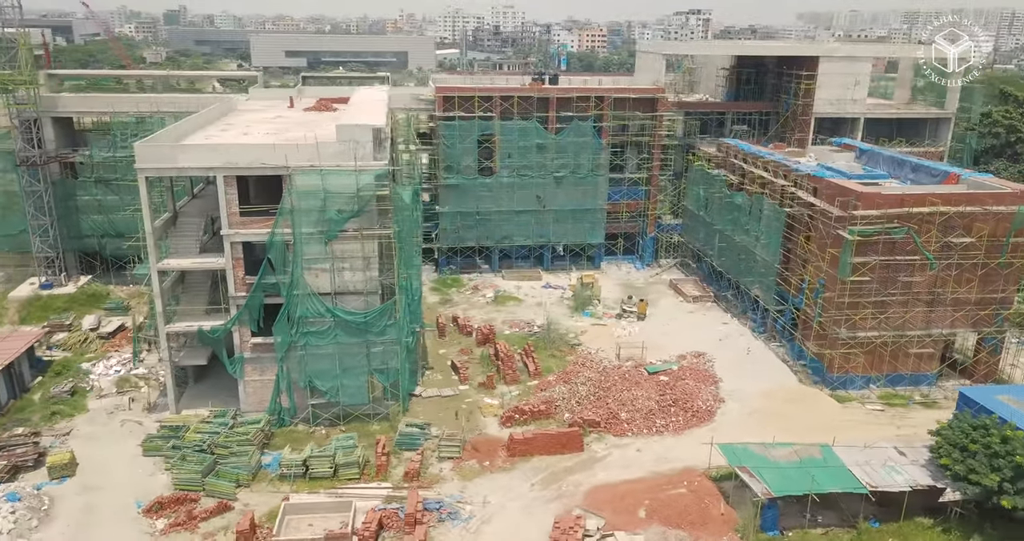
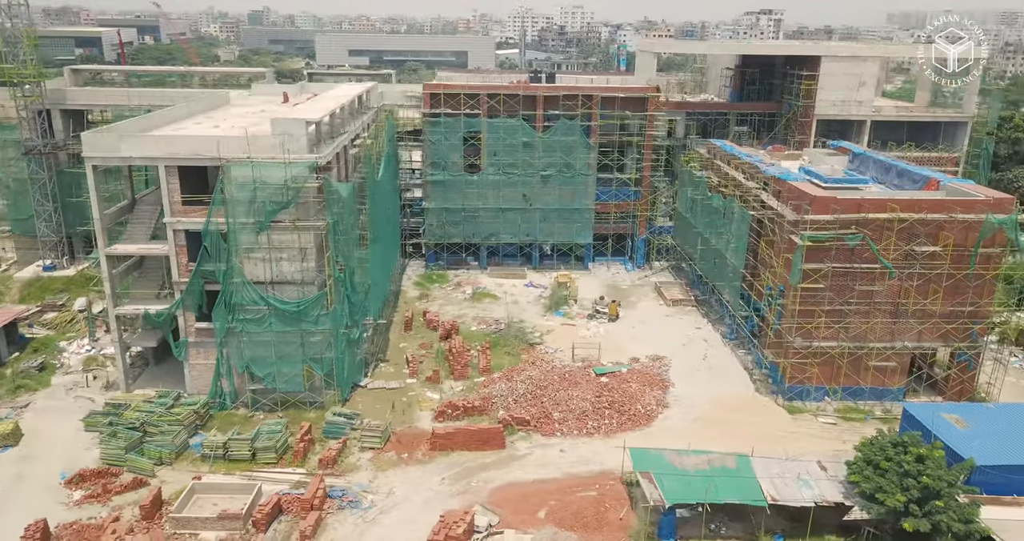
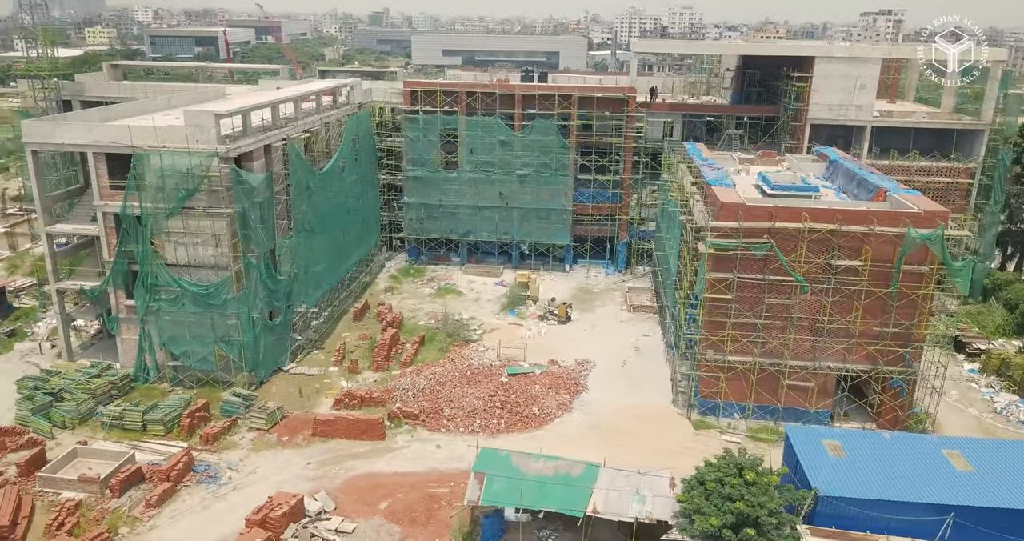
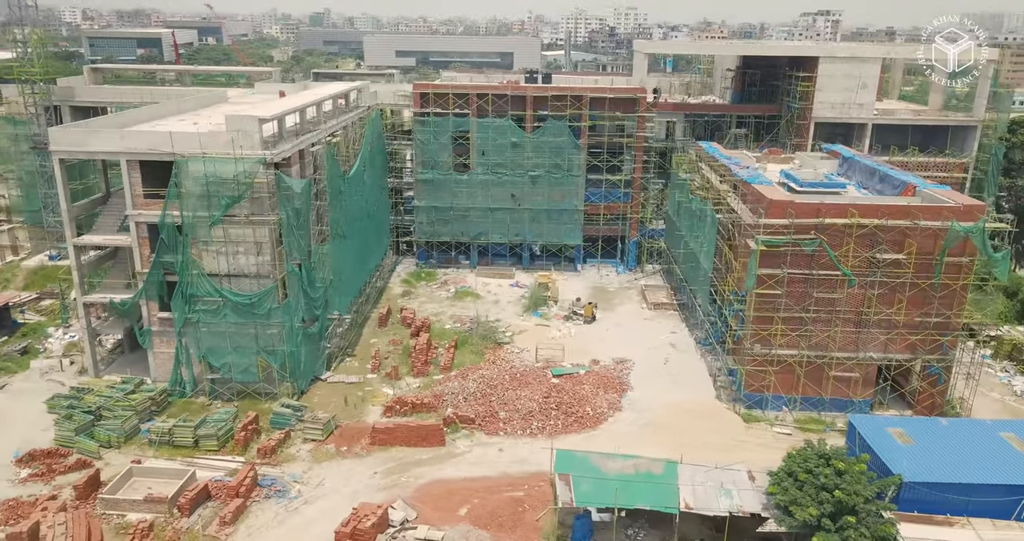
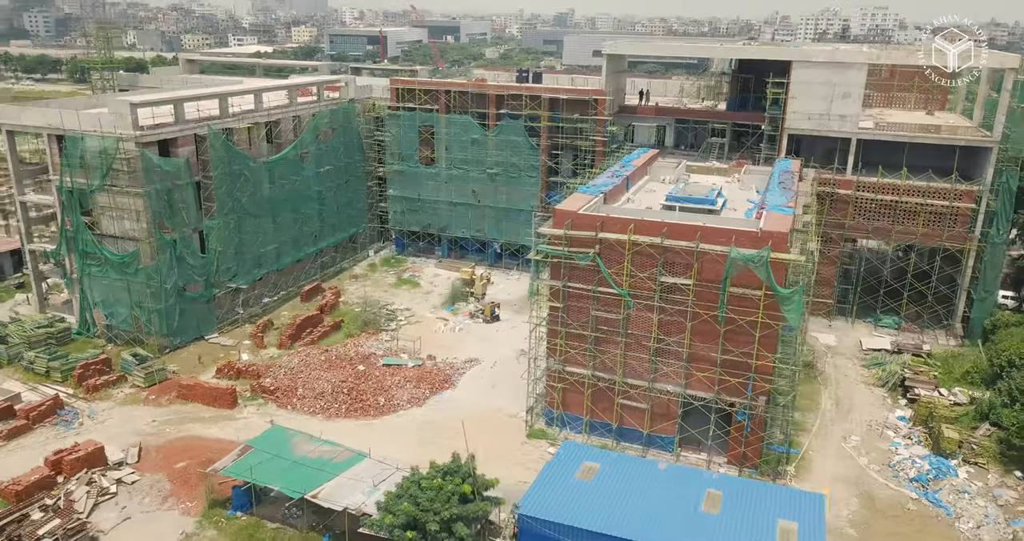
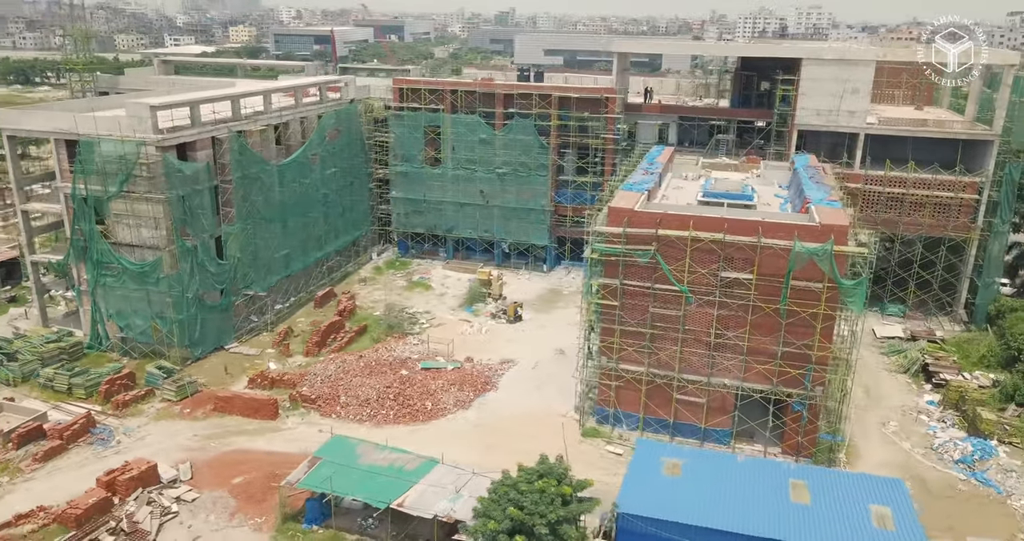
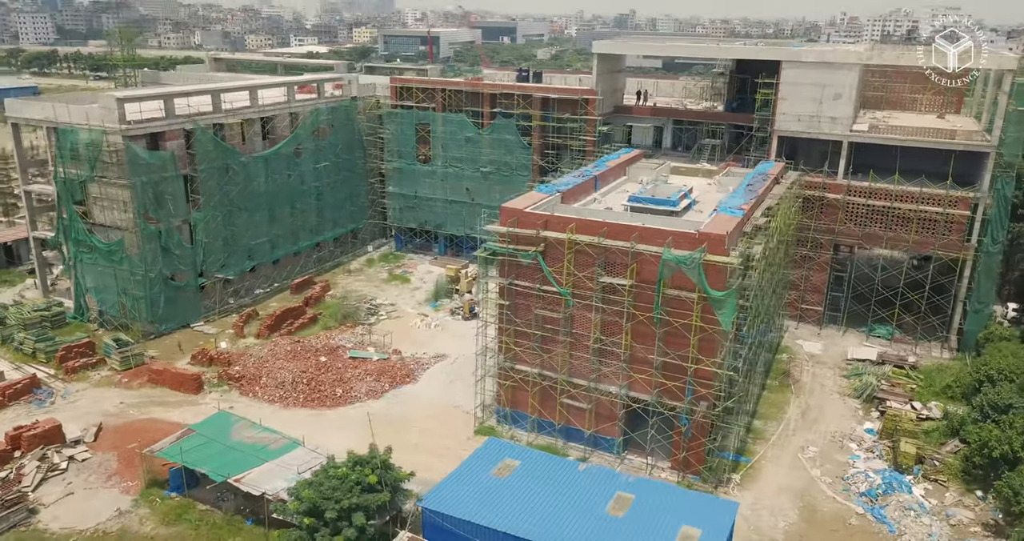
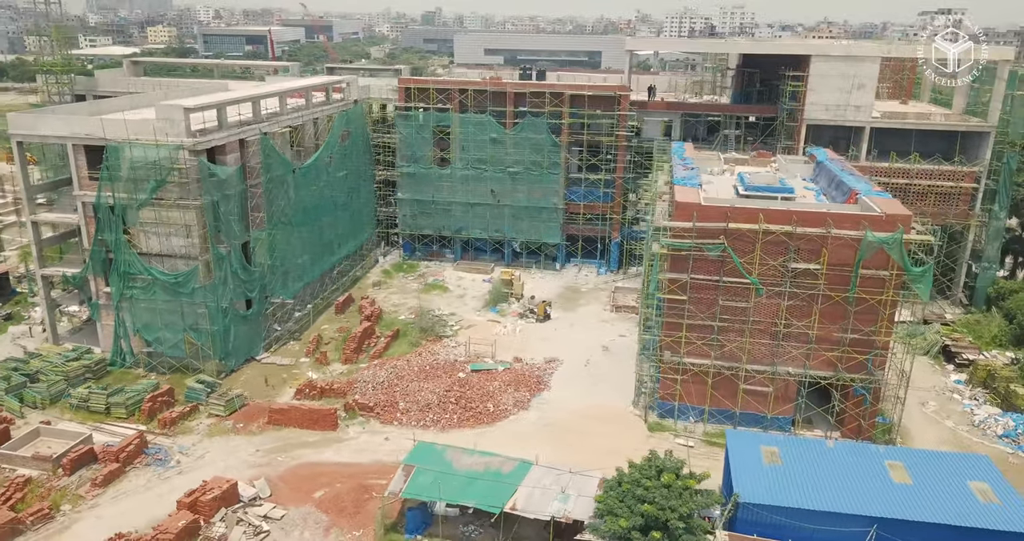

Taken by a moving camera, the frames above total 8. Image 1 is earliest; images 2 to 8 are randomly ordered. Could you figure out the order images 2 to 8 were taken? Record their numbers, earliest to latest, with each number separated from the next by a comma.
2, 4, 3, 8, 6, 5, 7
